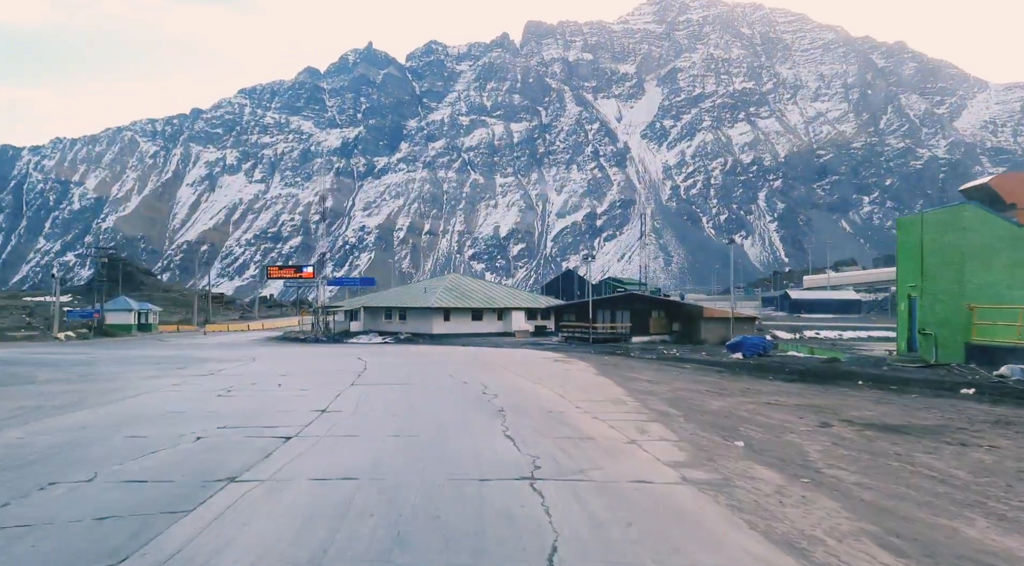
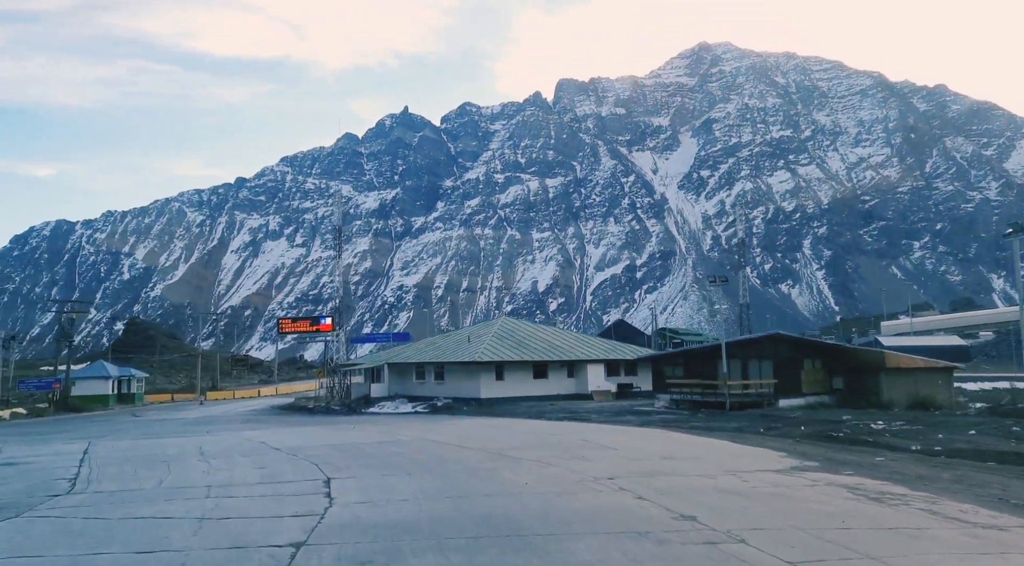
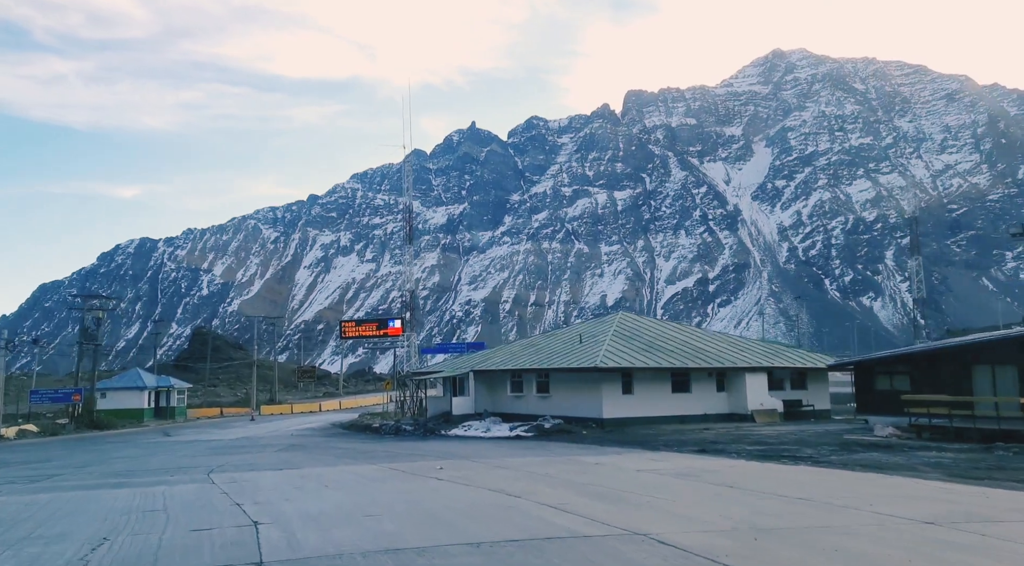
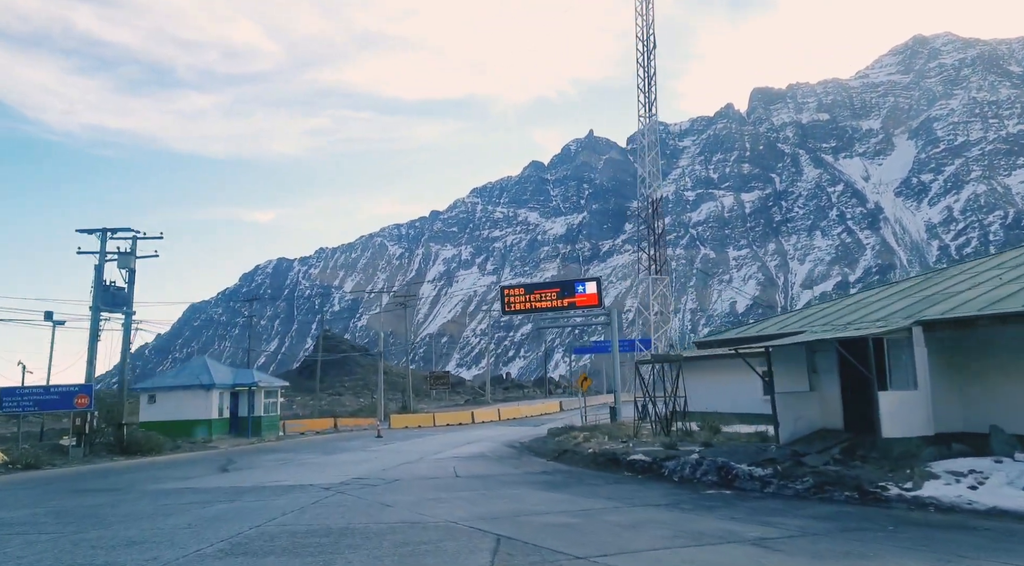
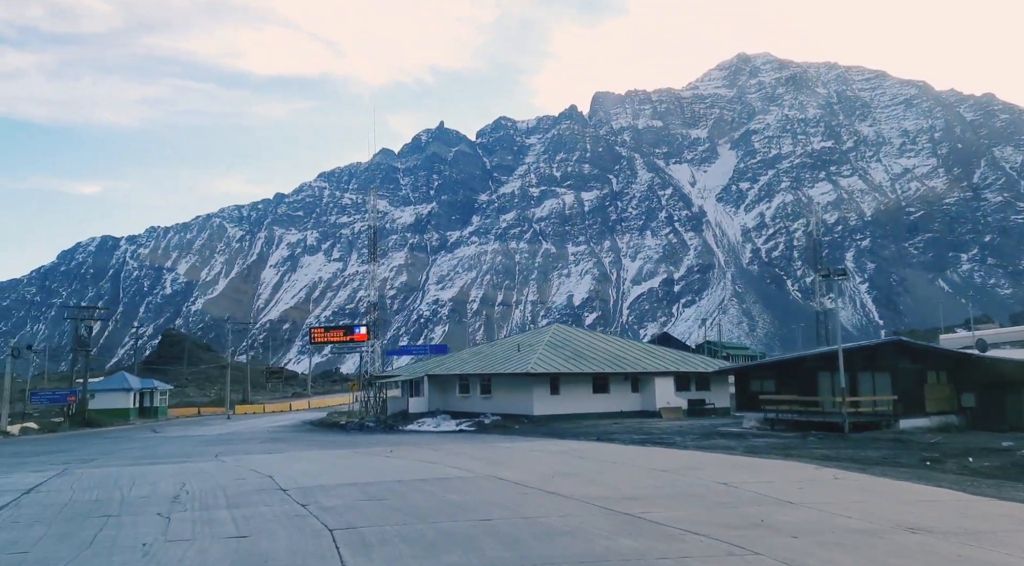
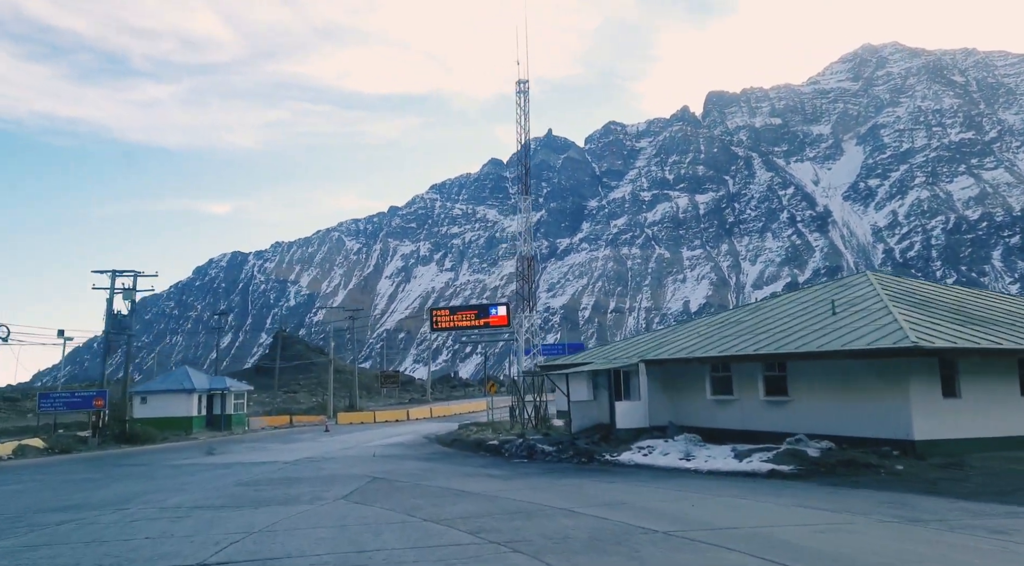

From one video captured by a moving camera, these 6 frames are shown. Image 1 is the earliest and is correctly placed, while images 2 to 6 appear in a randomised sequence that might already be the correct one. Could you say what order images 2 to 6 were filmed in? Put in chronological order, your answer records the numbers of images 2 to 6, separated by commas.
2, 5, 3, 6, 4
